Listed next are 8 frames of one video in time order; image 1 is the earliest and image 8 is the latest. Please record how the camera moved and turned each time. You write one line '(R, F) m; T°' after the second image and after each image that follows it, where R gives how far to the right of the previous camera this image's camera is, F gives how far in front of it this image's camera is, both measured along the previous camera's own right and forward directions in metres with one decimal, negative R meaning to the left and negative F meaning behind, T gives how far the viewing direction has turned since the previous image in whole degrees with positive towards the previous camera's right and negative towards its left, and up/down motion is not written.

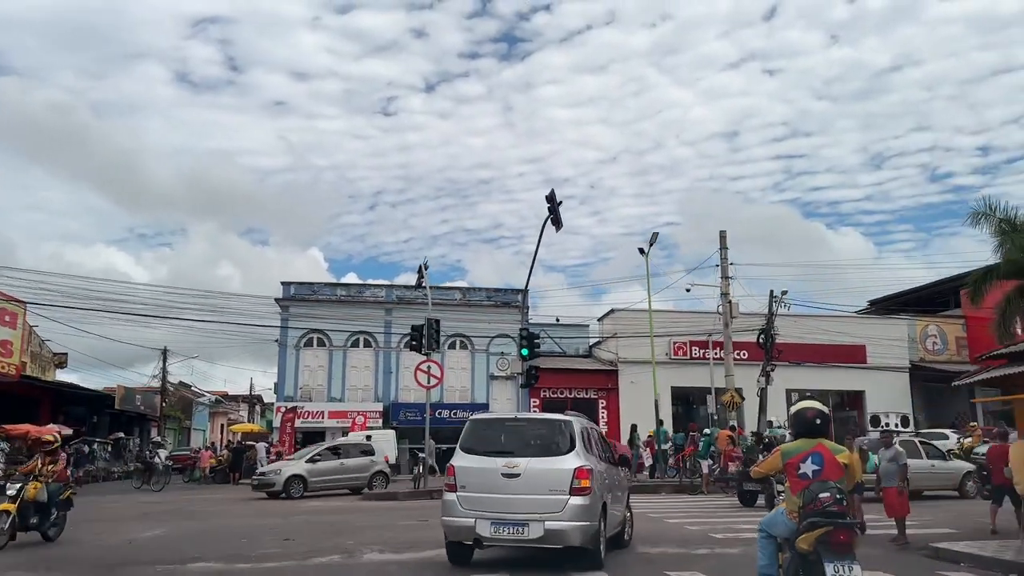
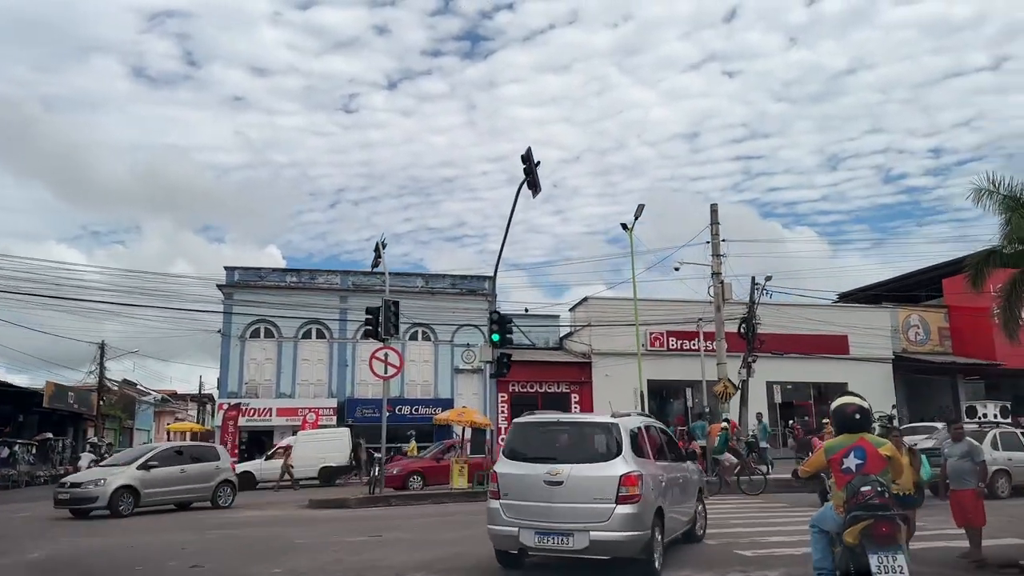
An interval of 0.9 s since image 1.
(-0.1, +2.8) m; +3°
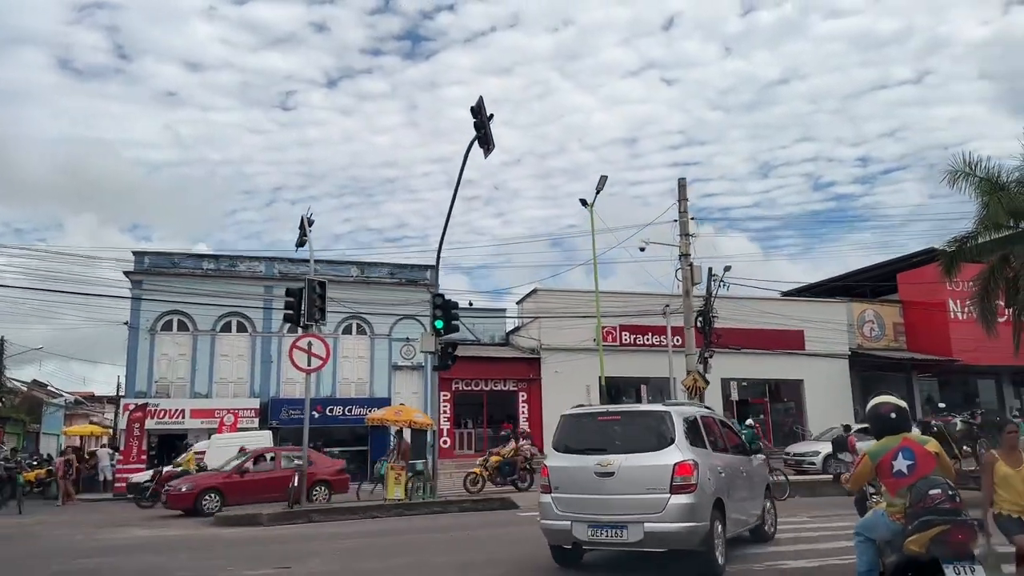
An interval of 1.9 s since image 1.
(-0.1, +2.7) m; +4°
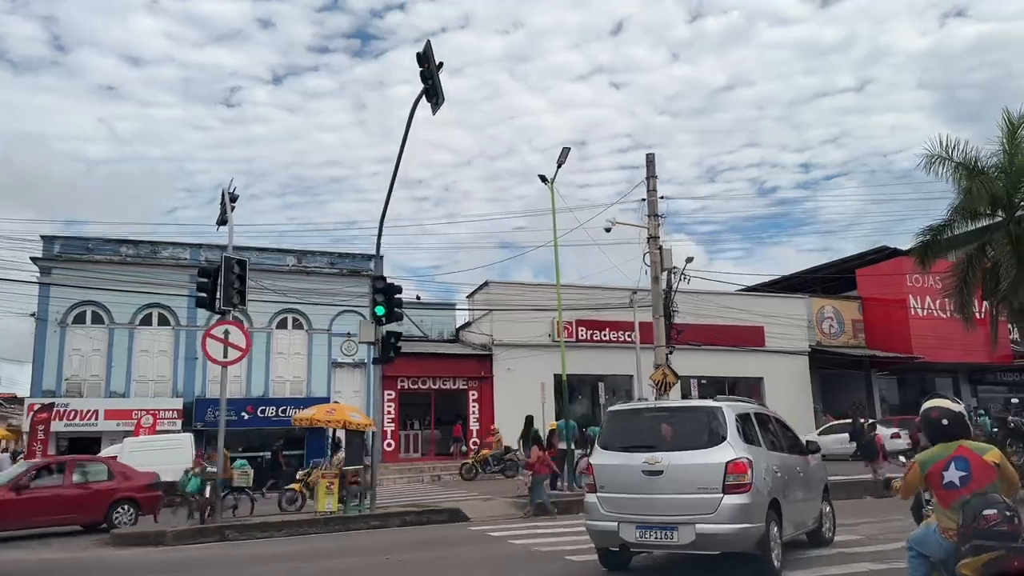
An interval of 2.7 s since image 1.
(0.0, +2.1) m; +4°
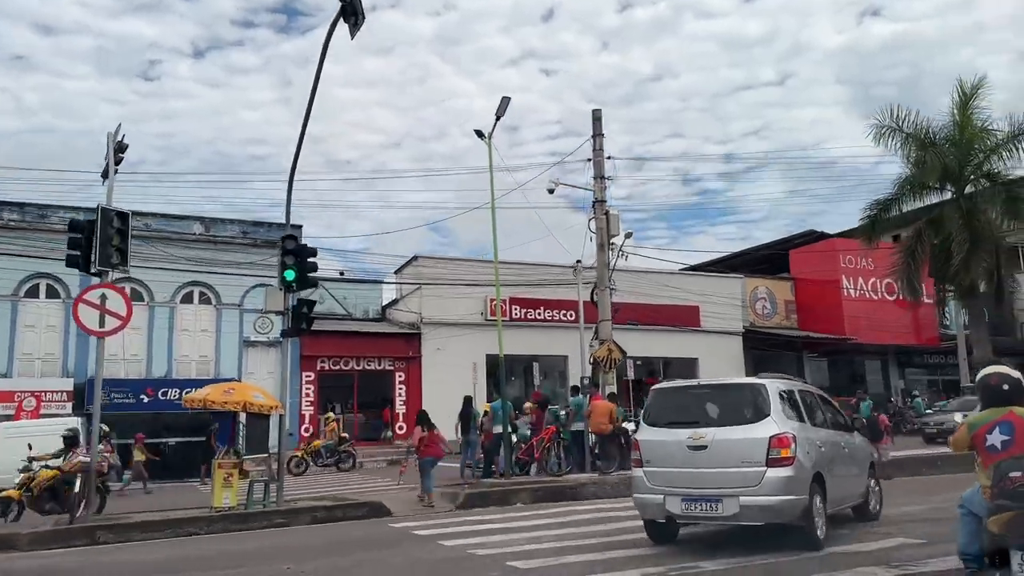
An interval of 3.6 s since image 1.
(-0.1, +1.8) m; +5°
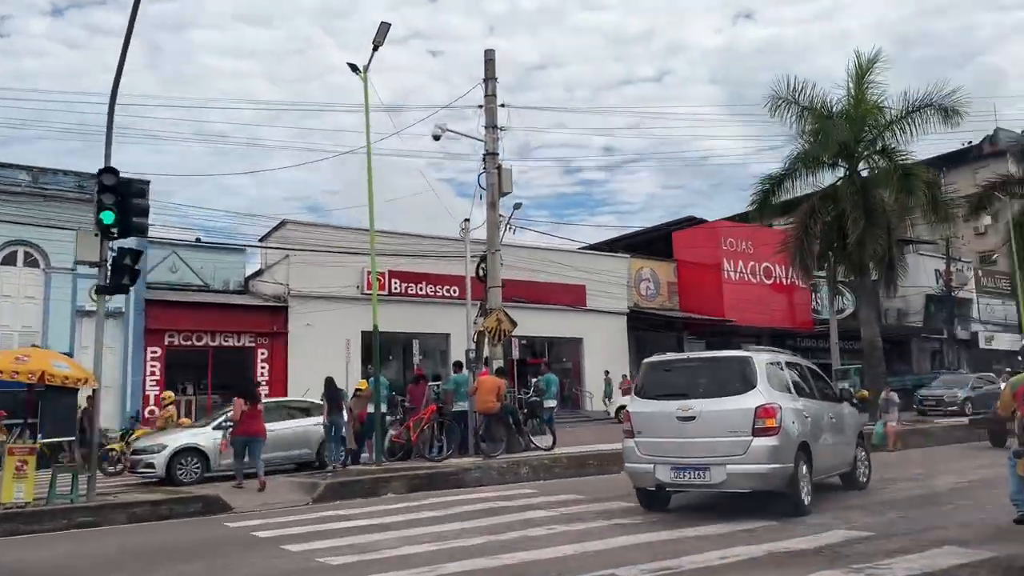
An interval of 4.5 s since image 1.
(+0.1, +1.9) m; +8°
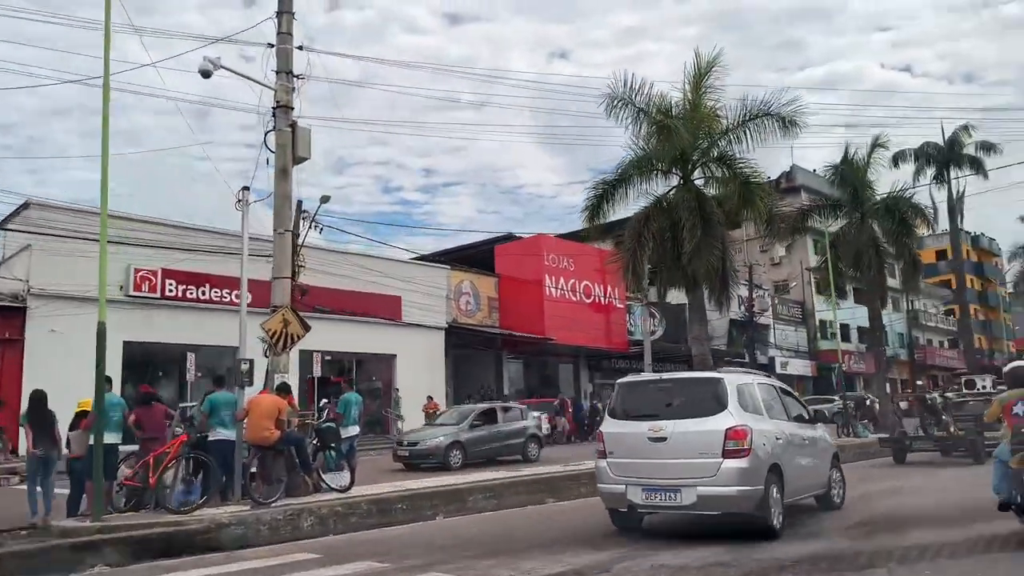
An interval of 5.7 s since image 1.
(+0.3, +2.8) m; +13°
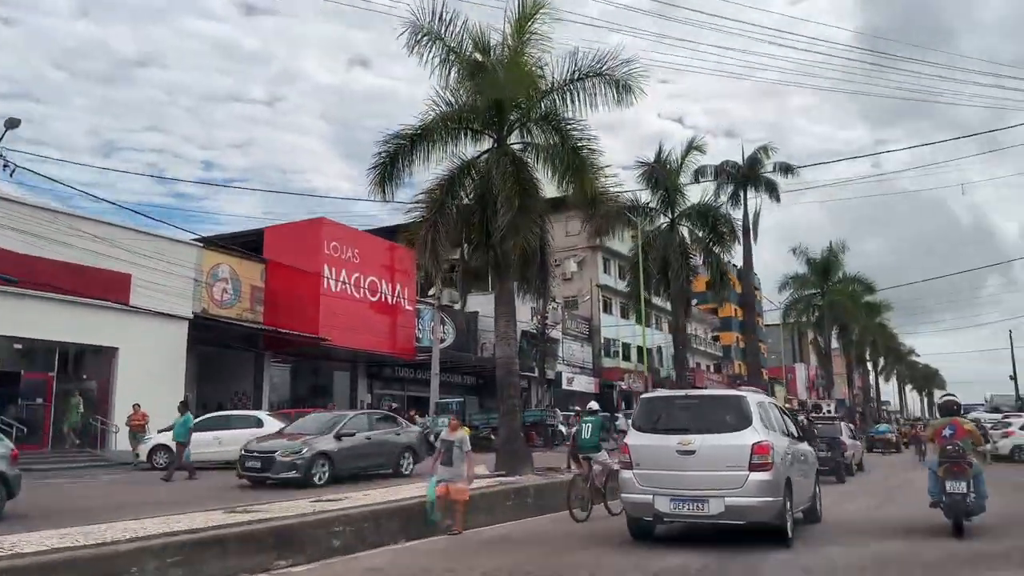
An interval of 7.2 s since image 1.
(+0.5, +4.0) m; +15°
